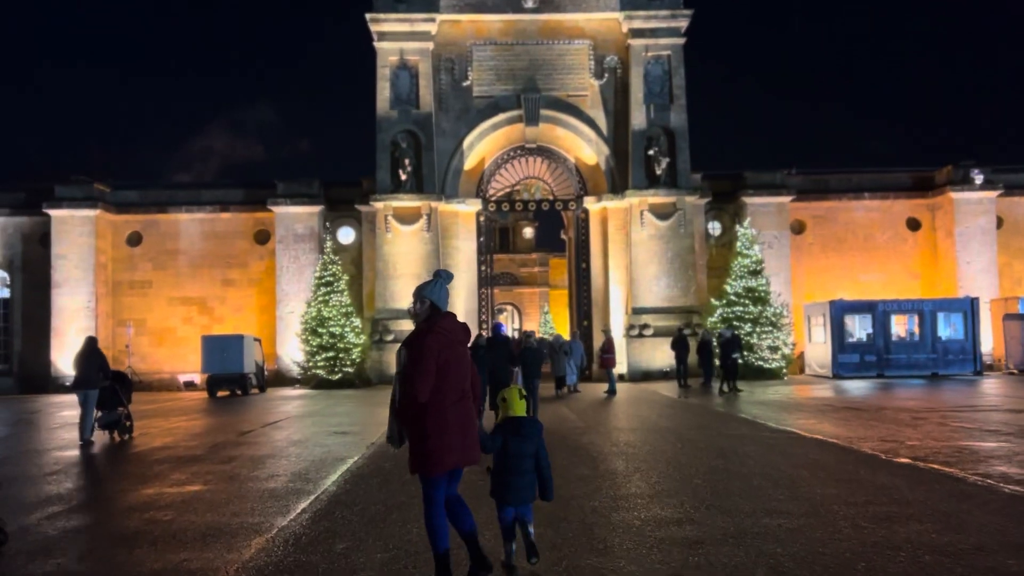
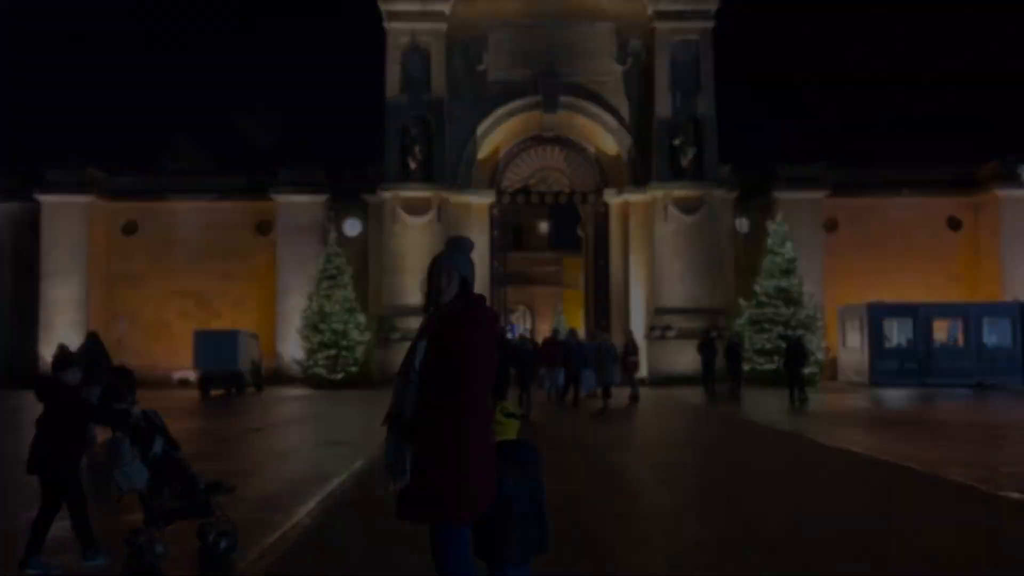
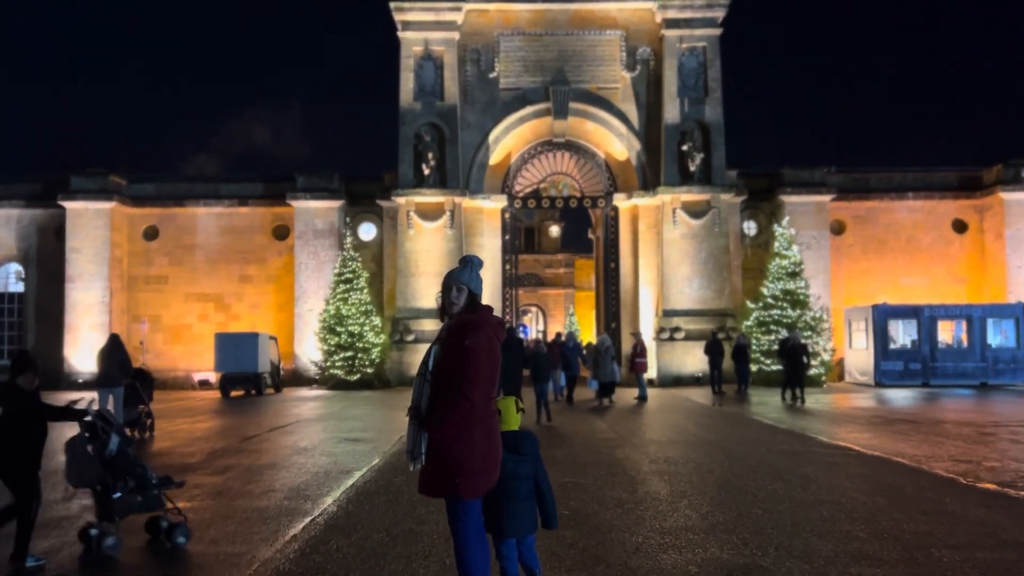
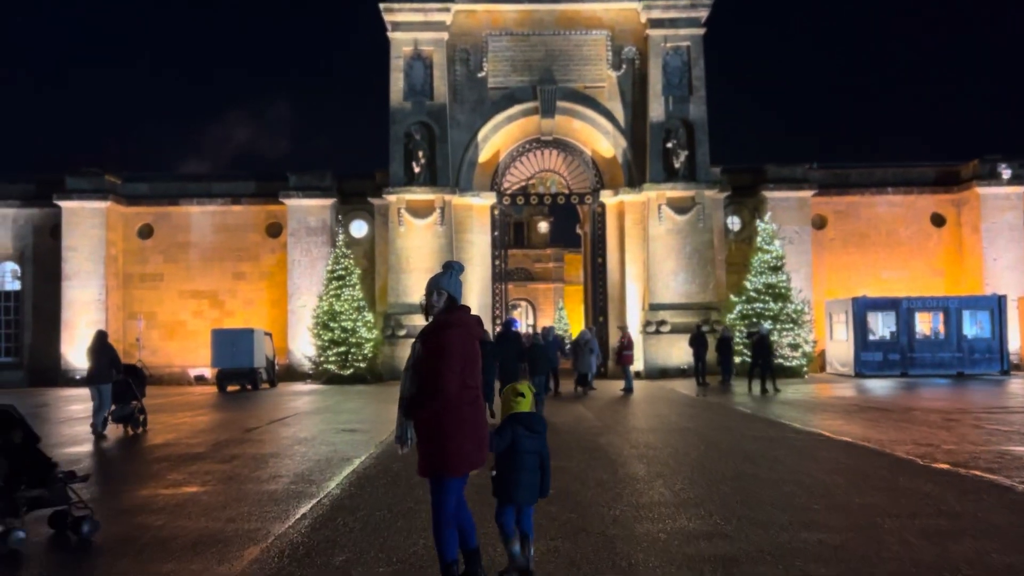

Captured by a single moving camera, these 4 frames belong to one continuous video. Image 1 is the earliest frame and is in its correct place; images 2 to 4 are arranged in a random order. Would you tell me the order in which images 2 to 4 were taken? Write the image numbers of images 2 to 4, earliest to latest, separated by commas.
4, 3, 2
